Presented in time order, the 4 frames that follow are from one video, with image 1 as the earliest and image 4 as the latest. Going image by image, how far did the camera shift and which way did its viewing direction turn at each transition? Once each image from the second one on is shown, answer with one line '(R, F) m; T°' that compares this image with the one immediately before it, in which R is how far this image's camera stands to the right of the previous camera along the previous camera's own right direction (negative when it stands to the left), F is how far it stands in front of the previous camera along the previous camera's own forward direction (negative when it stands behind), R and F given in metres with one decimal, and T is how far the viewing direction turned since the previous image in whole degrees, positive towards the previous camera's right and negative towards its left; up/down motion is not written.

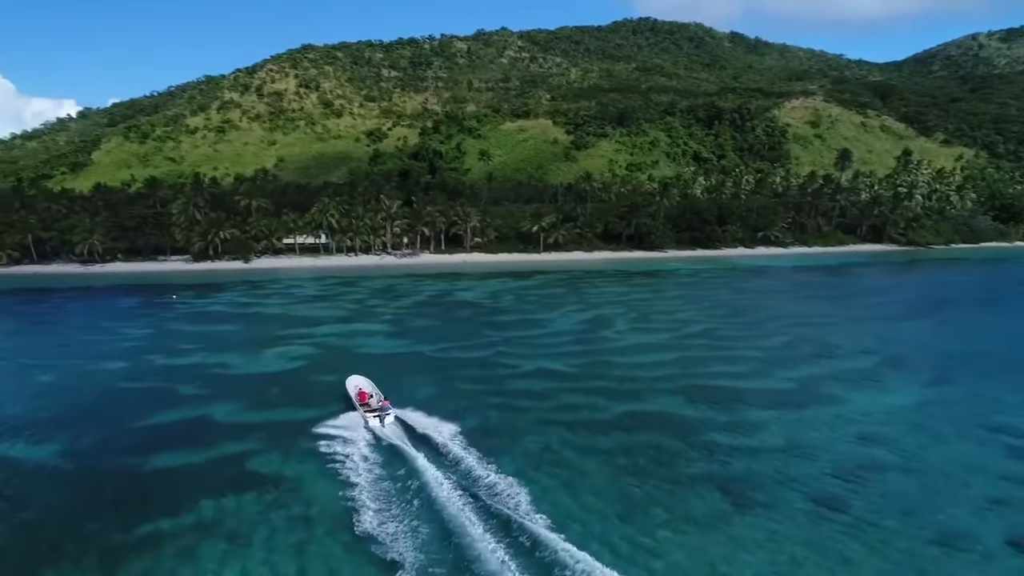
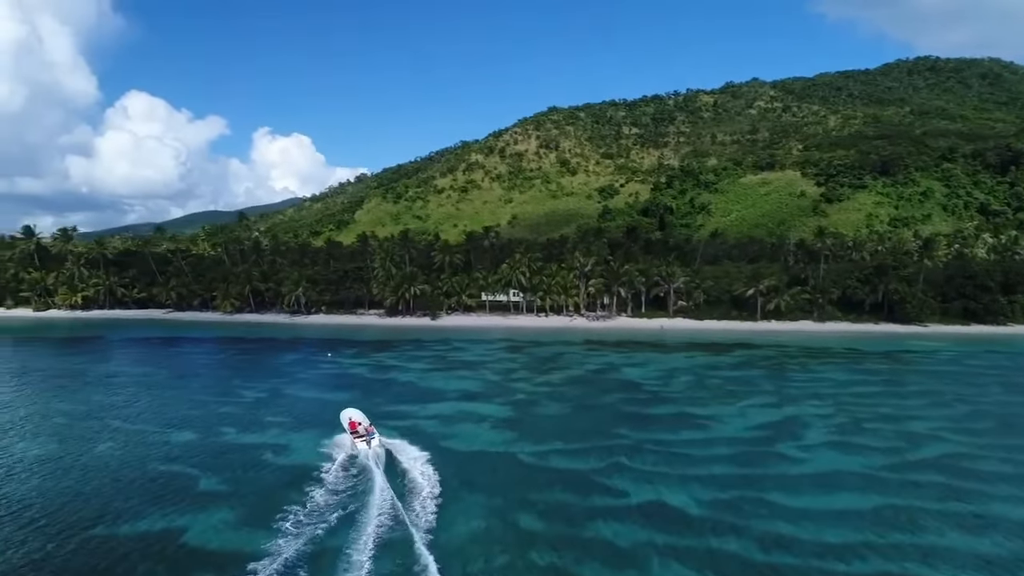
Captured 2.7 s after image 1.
(+6.8, +14.5) m; -19°
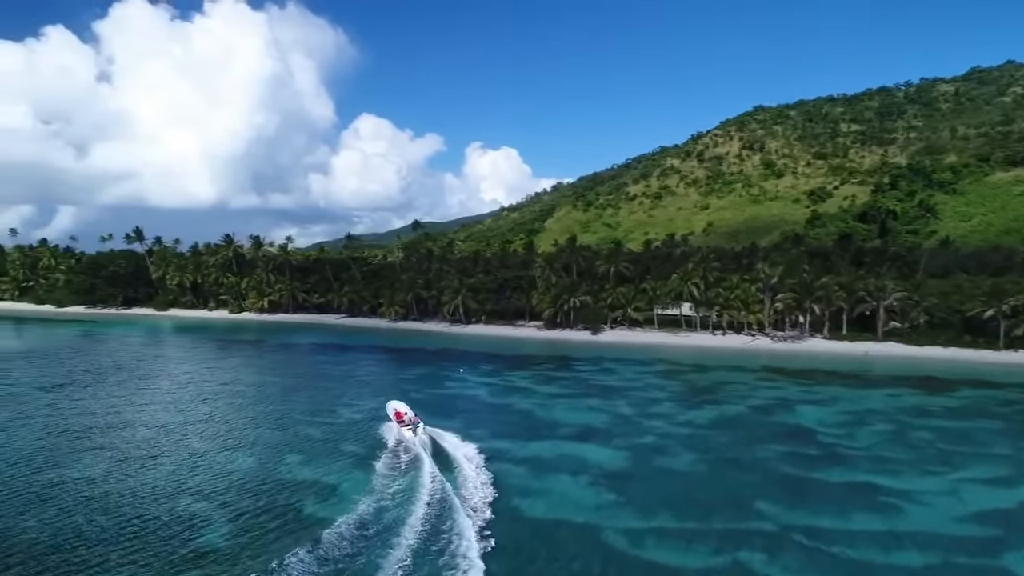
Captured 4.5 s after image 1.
(+5.0, +11.0) m; -16°
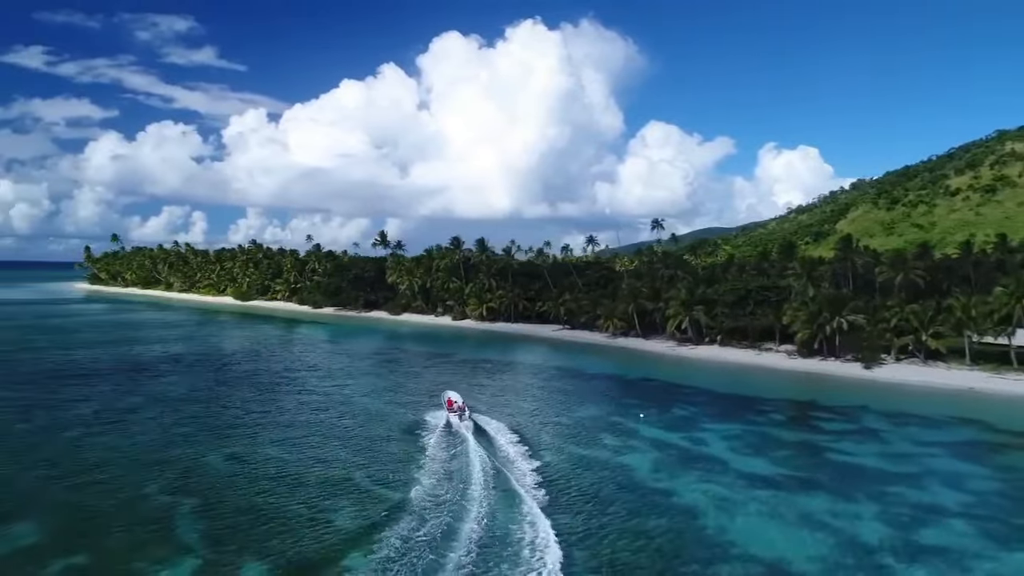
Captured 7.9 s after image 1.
(+6.4, +21.4) m; -22°
